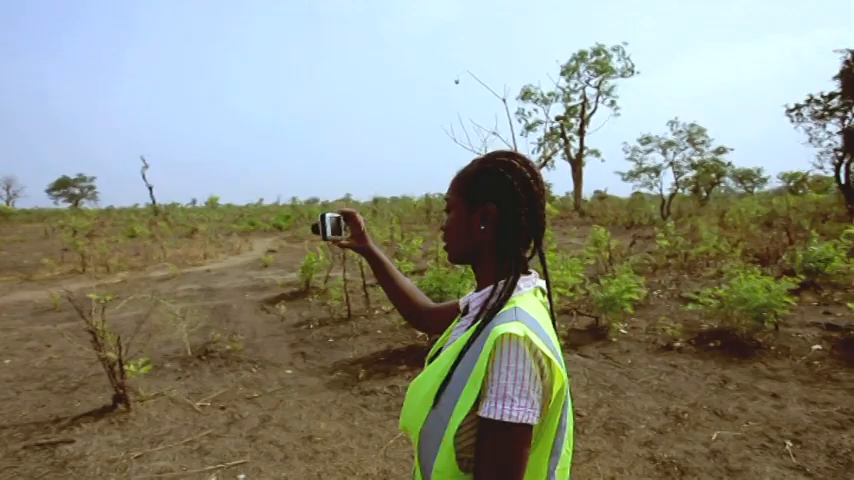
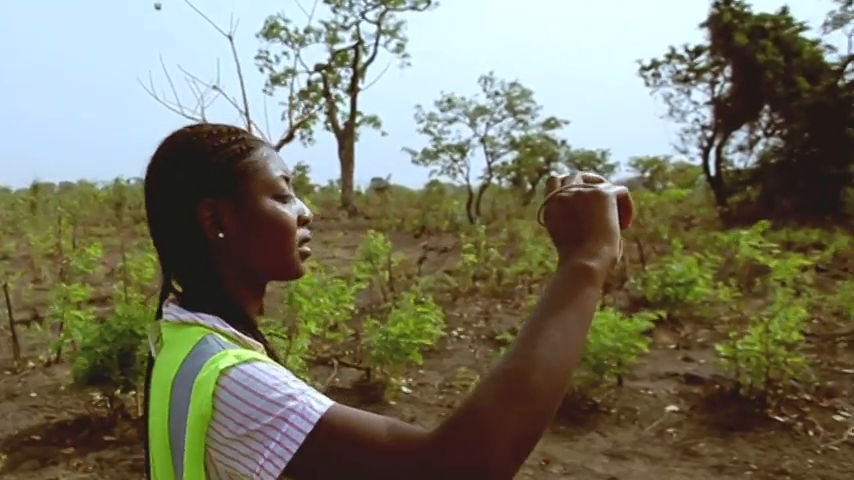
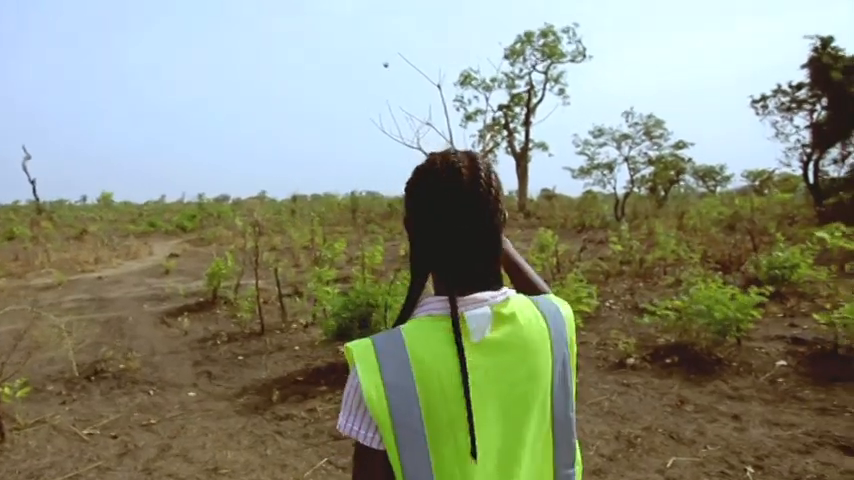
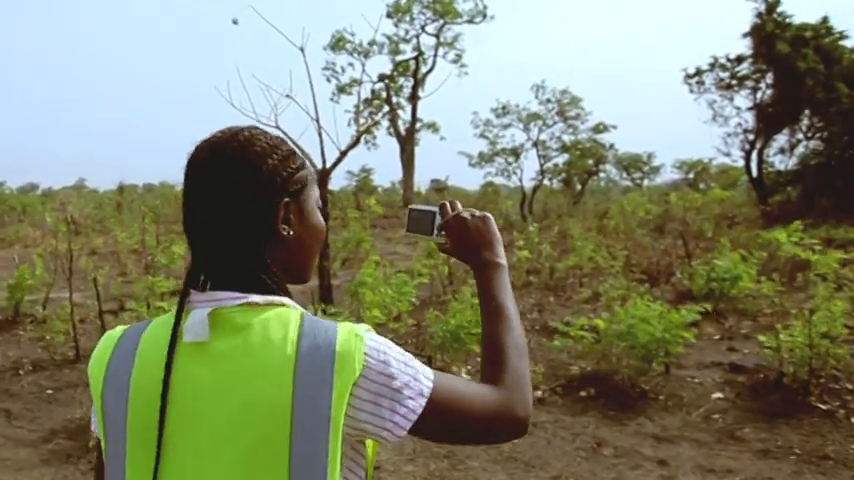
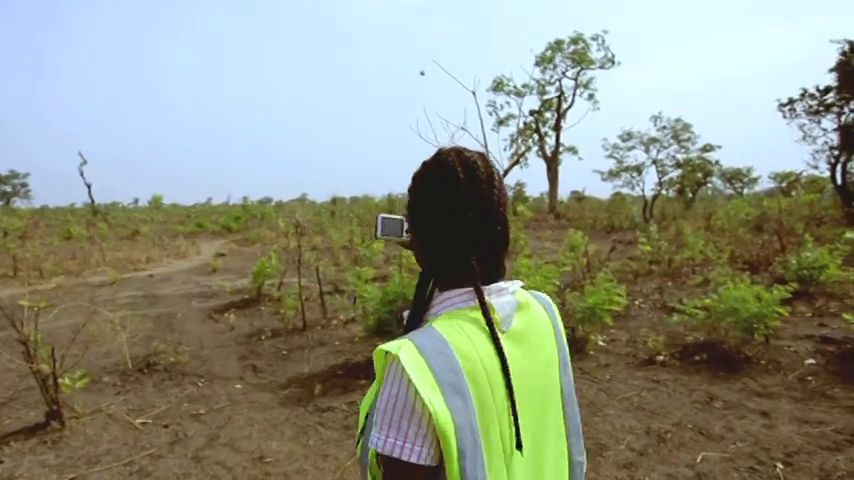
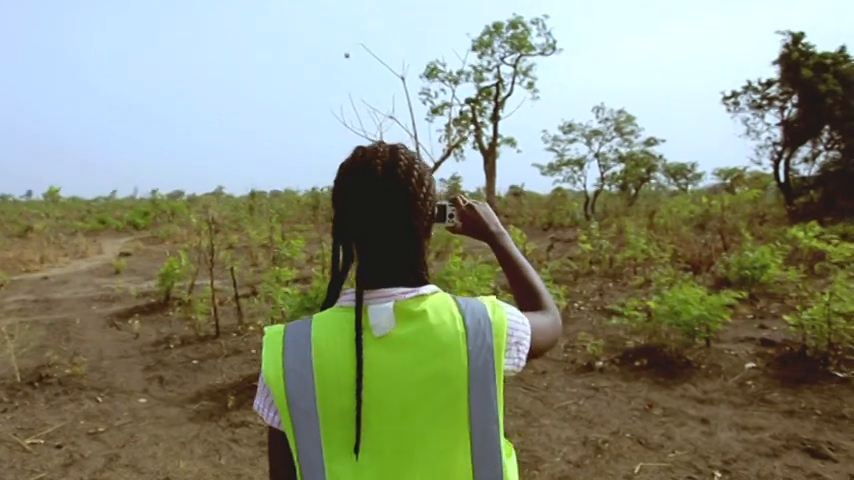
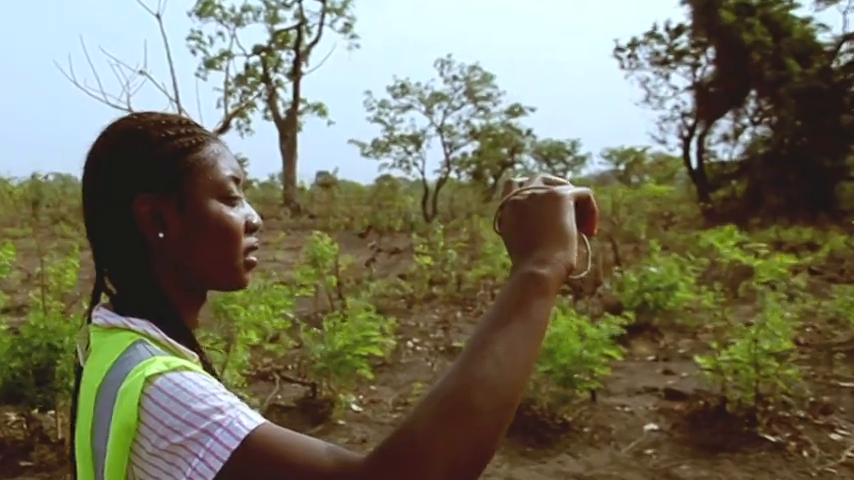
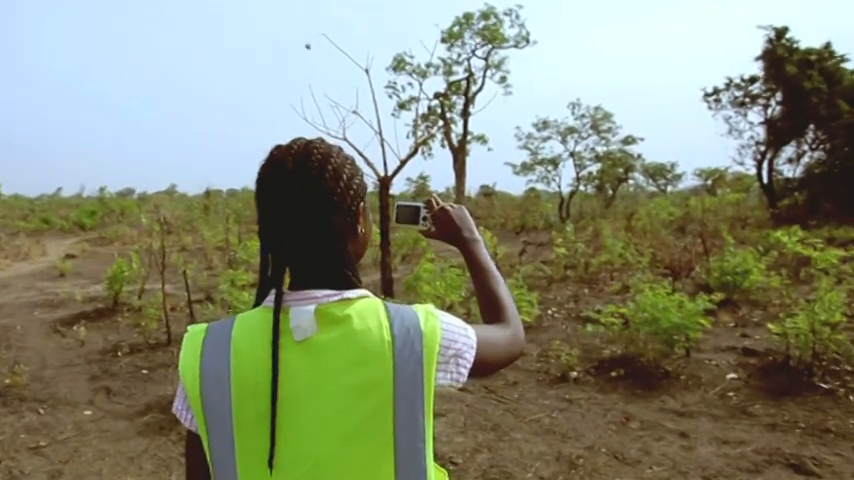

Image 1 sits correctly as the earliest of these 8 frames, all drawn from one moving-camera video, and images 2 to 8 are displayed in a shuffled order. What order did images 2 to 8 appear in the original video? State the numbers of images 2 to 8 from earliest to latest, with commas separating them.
5, 3, 6, 8, 4, 2, 7
